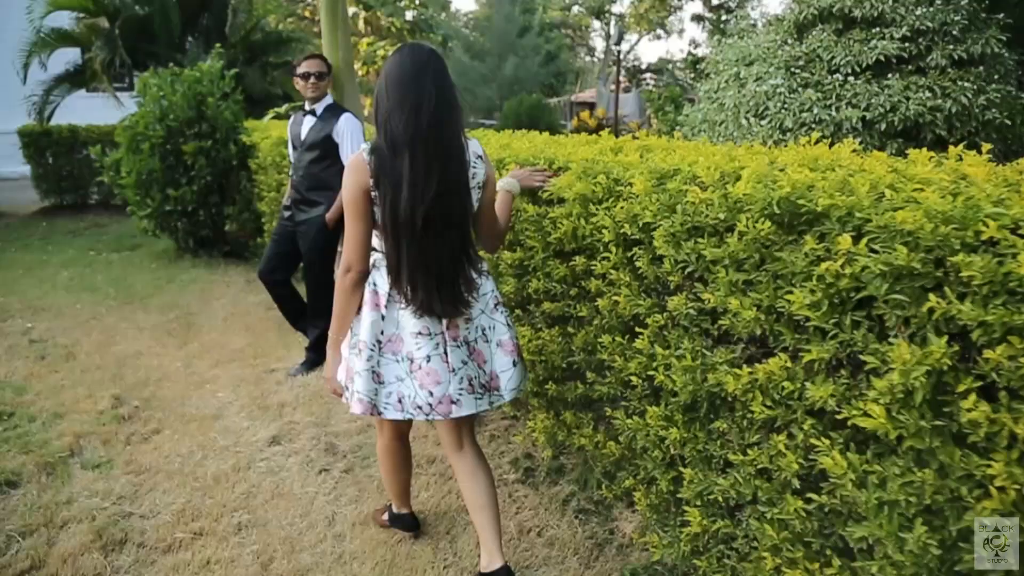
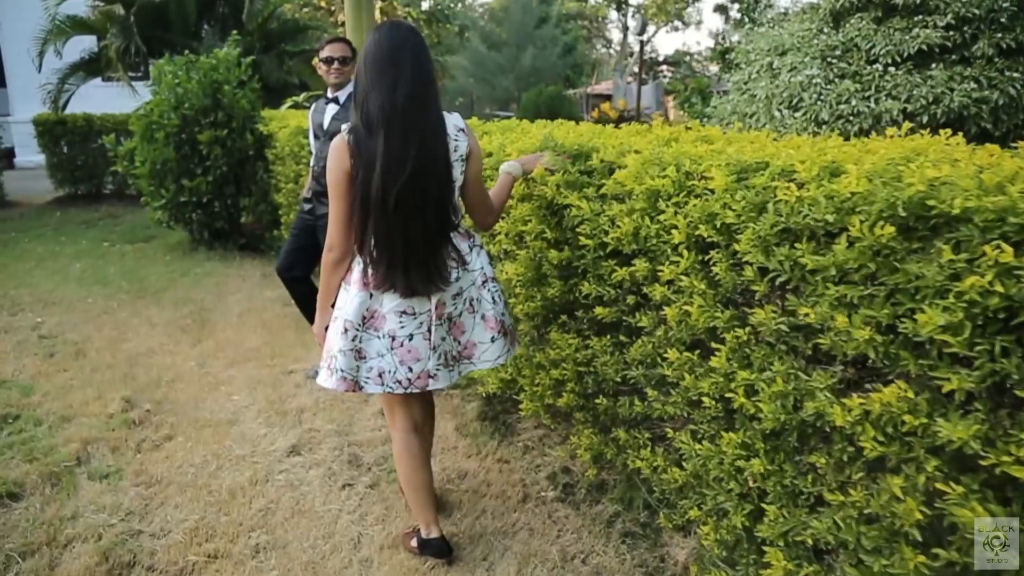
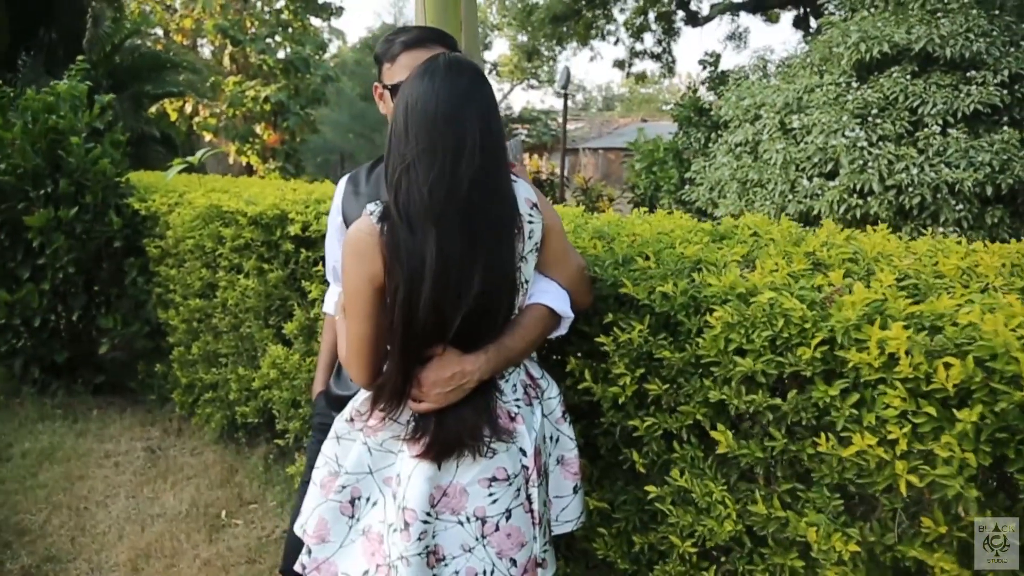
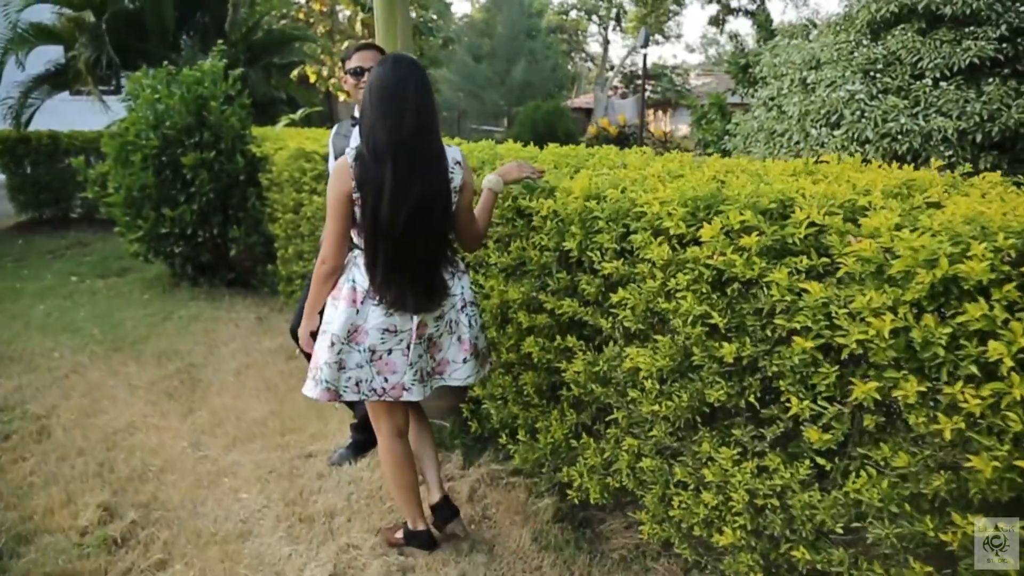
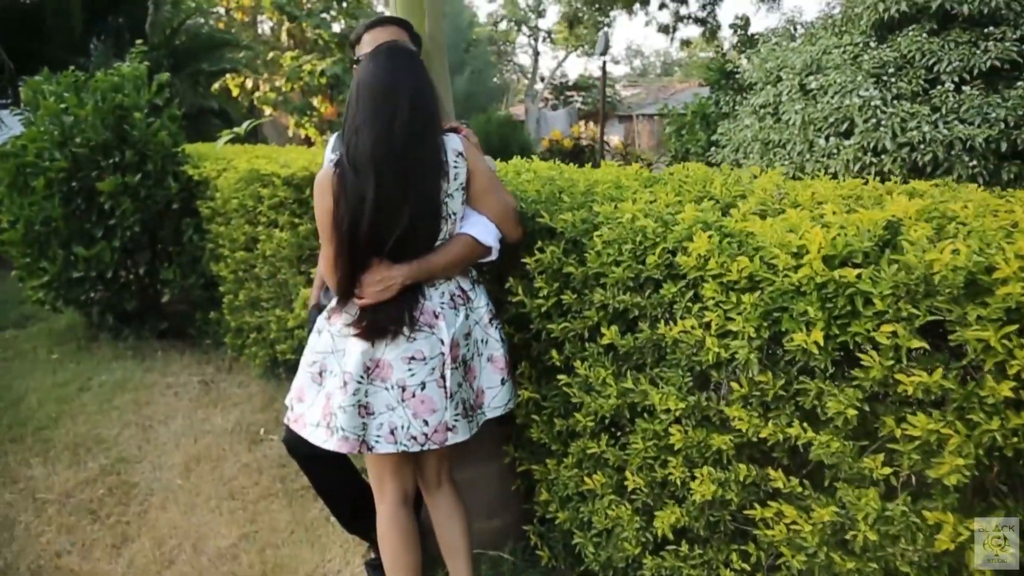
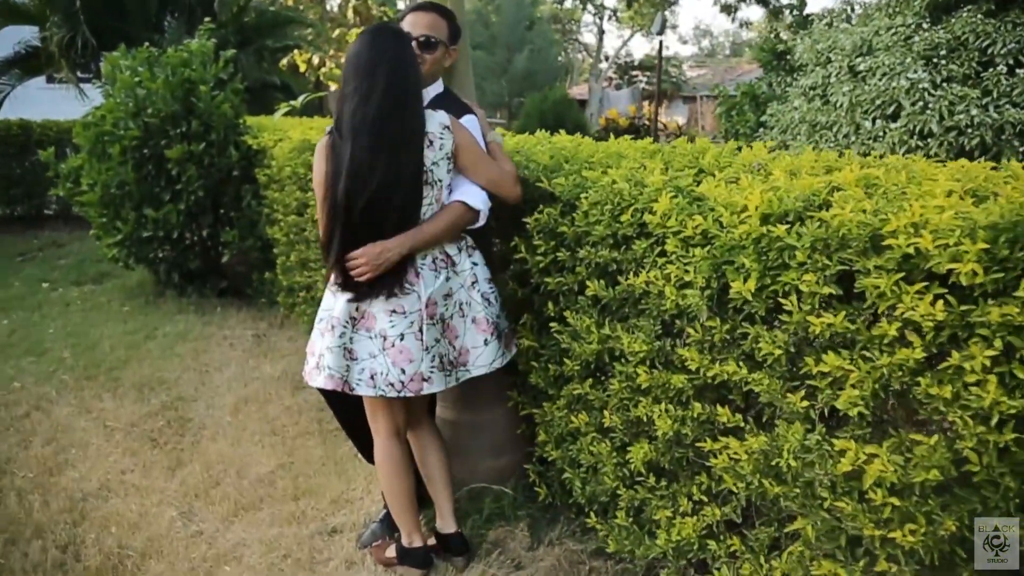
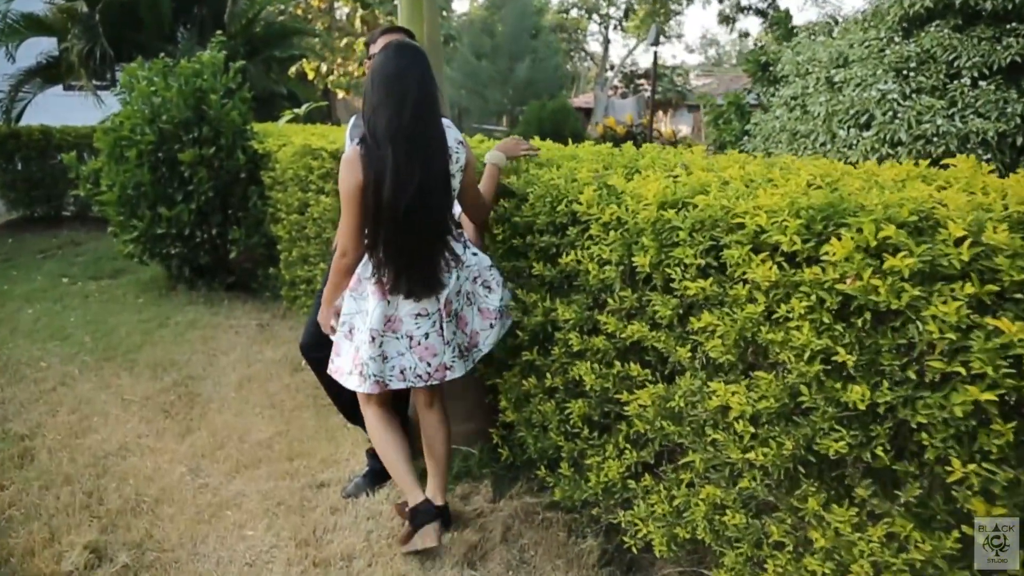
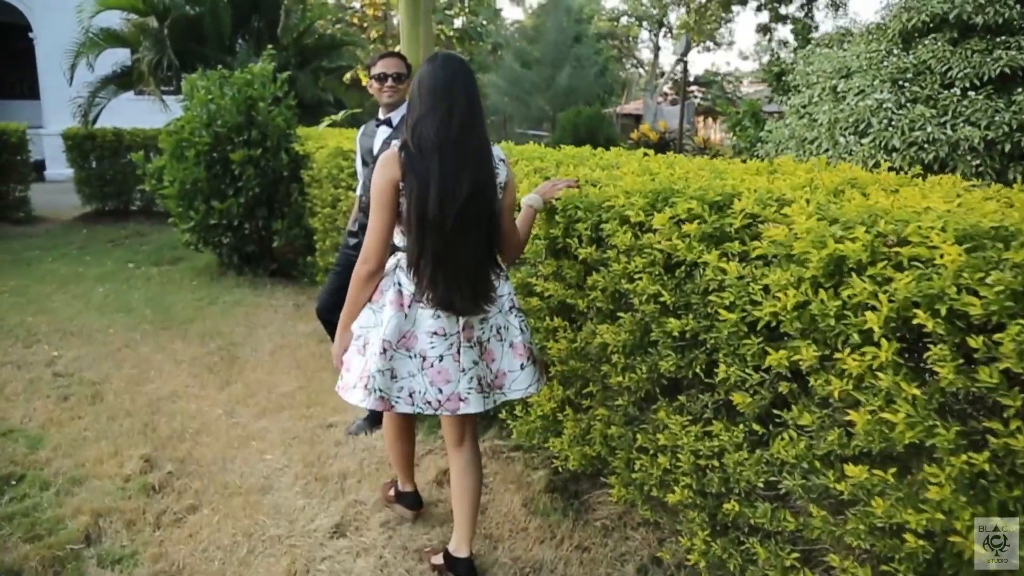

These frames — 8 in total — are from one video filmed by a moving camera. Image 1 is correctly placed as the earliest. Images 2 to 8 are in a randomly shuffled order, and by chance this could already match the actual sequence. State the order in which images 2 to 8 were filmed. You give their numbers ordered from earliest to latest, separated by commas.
2, 8, 4, 7, 6, 5, 3
